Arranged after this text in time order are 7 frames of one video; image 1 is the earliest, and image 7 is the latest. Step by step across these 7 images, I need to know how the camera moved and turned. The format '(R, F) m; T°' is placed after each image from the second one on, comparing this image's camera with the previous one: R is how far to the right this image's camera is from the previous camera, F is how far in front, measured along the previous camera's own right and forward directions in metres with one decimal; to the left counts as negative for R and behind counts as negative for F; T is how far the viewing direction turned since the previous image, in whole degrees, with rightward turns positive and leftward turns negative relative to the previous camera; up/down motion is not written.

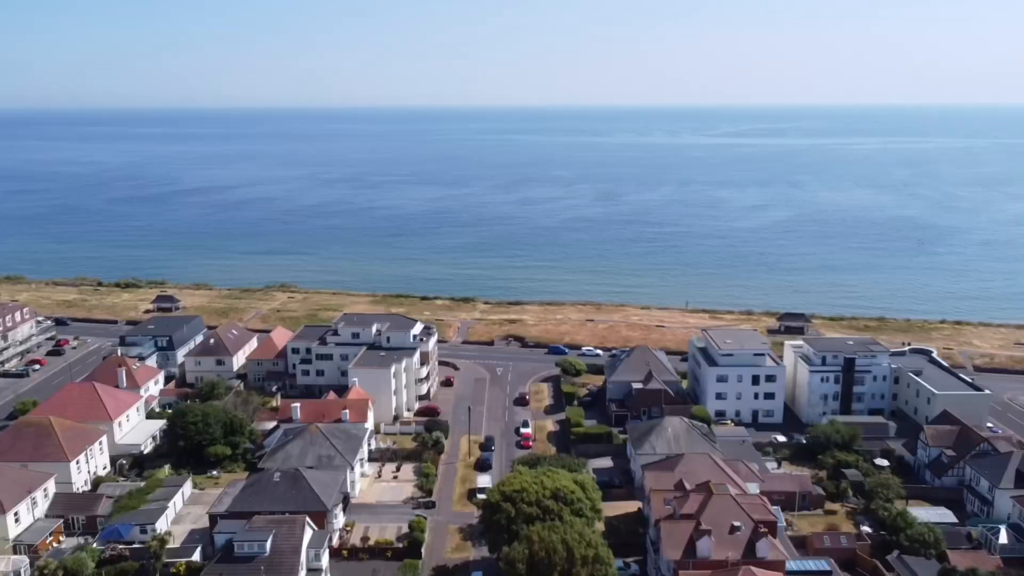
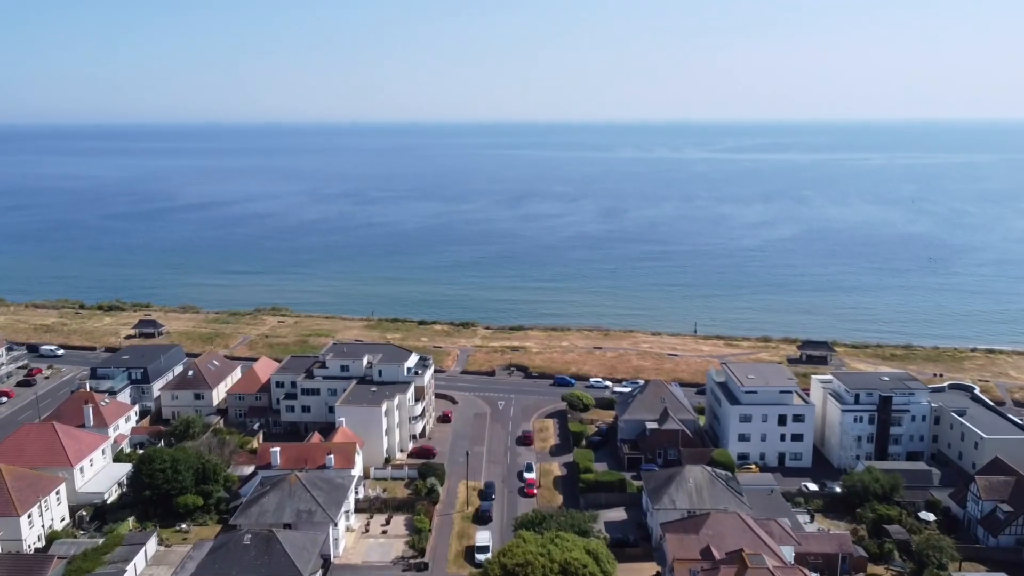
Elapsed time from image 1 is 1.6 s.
(0.0, +3.5) m; 0°
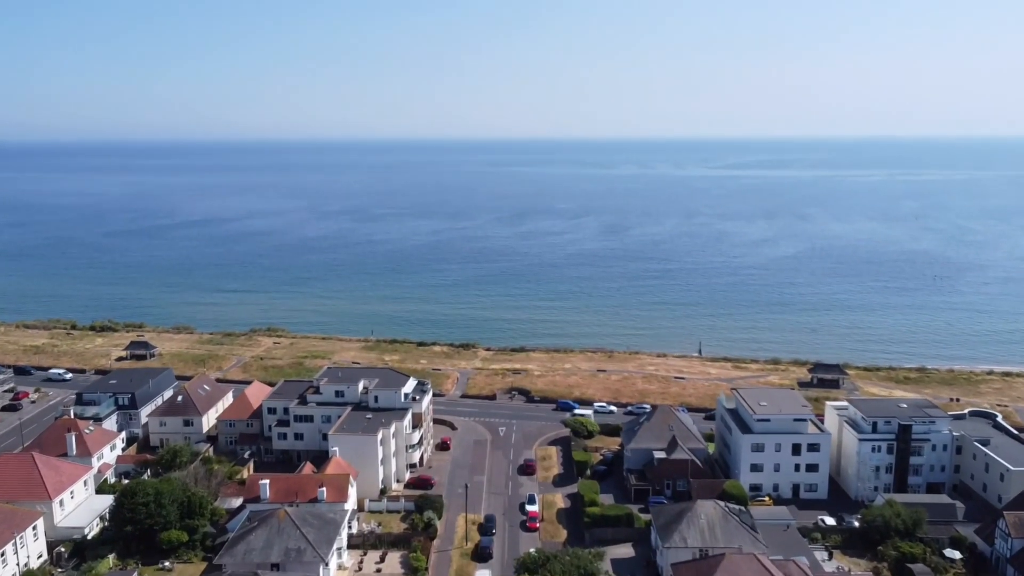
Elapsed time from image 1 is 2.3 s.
(0.0, +1.6) m; 0°
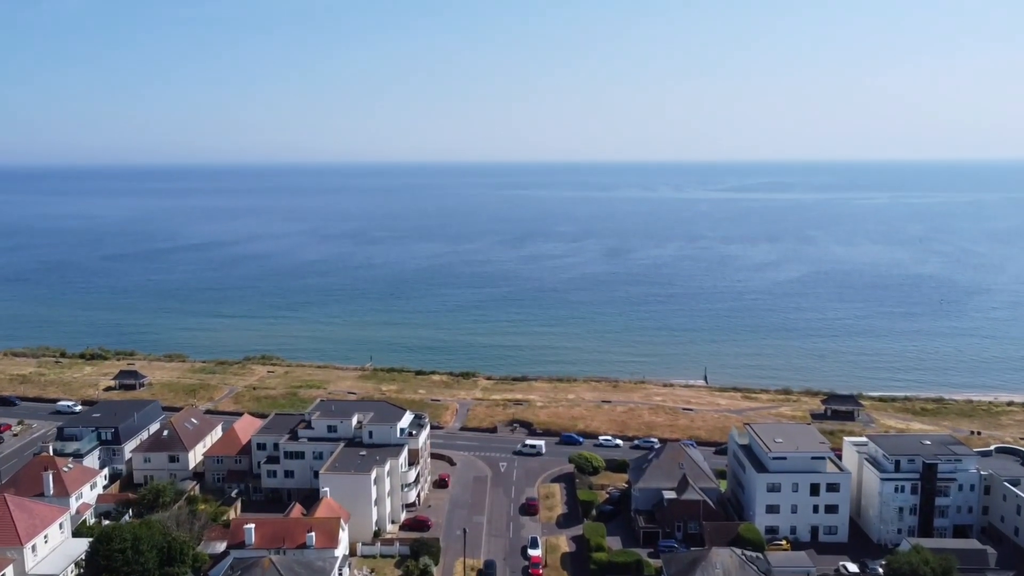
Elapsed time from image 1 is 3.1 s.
(0.0, +1.8) m; 0°
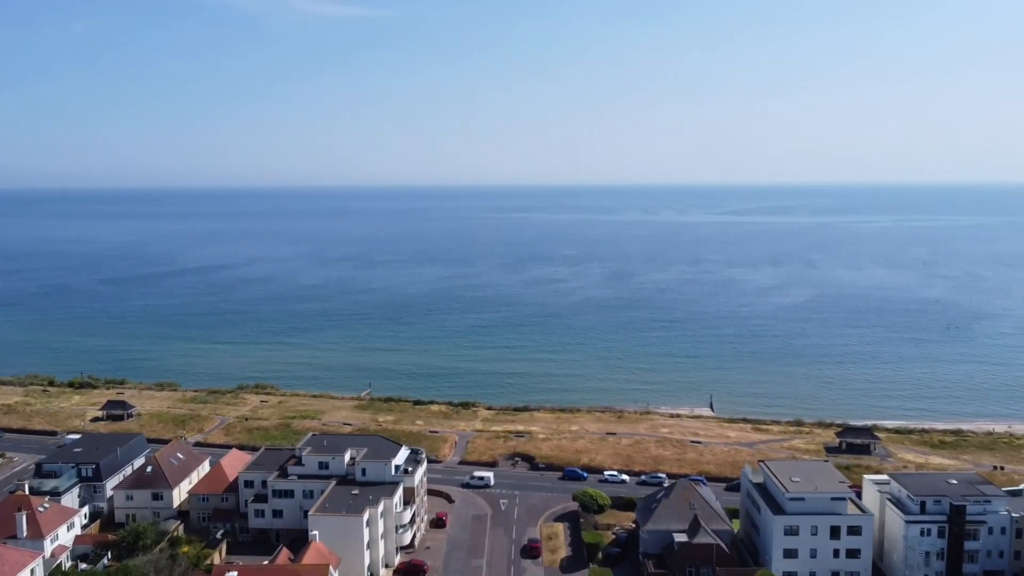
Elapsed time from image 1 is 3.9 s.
(0.0, +1.8) m; 0°
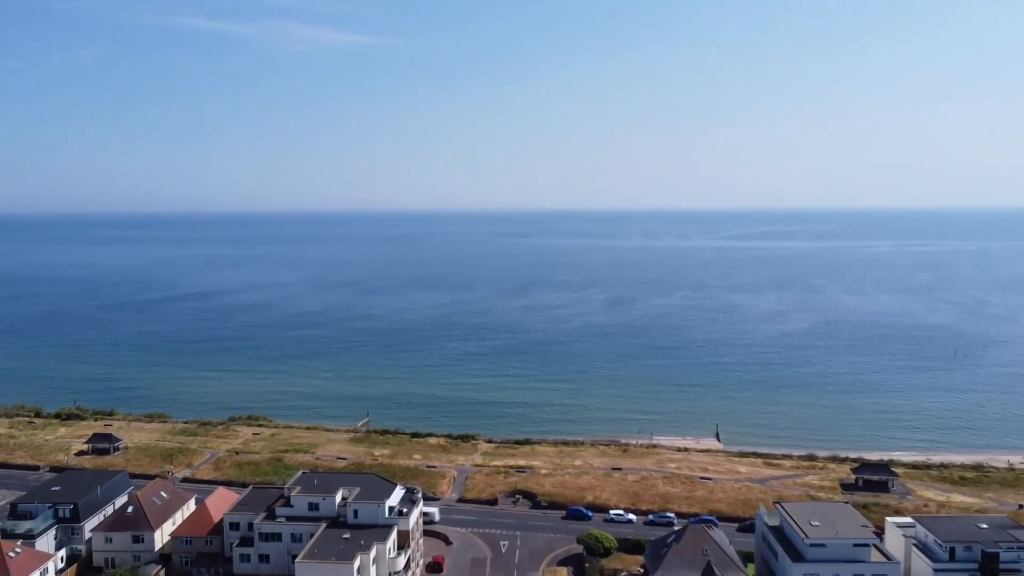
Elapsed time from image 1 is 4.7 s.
(0.0, +1.8) m; 0°
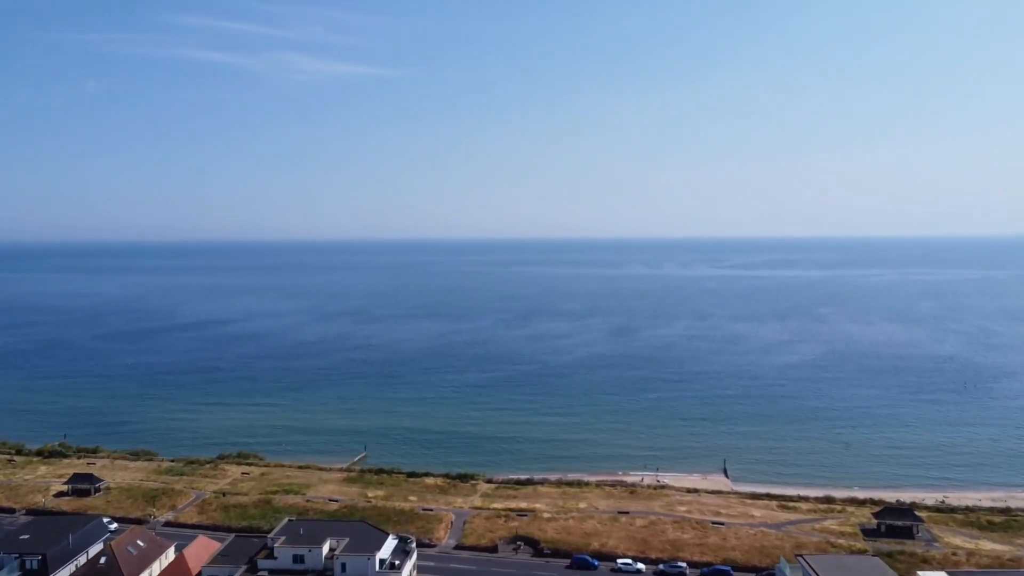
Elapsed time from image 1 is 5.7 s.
(0.0, +2.2) m; 0°
